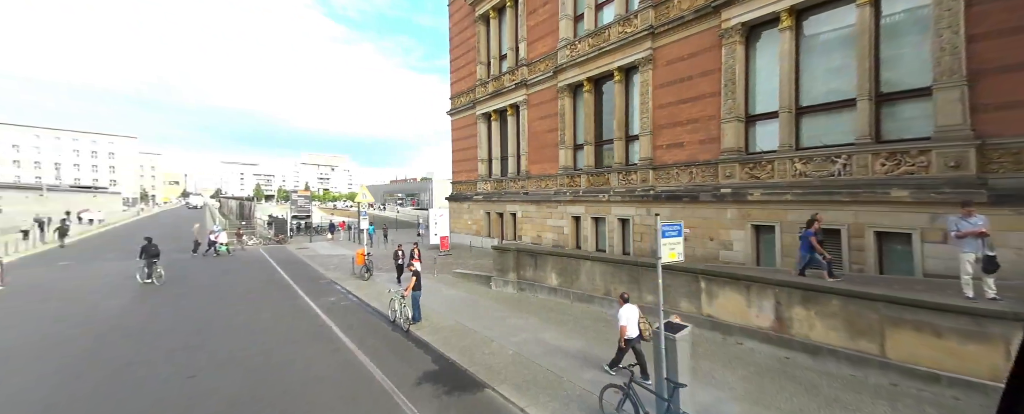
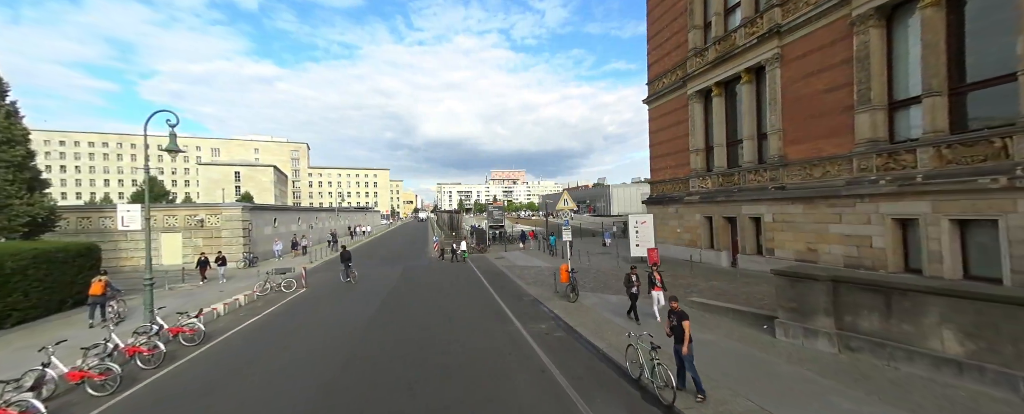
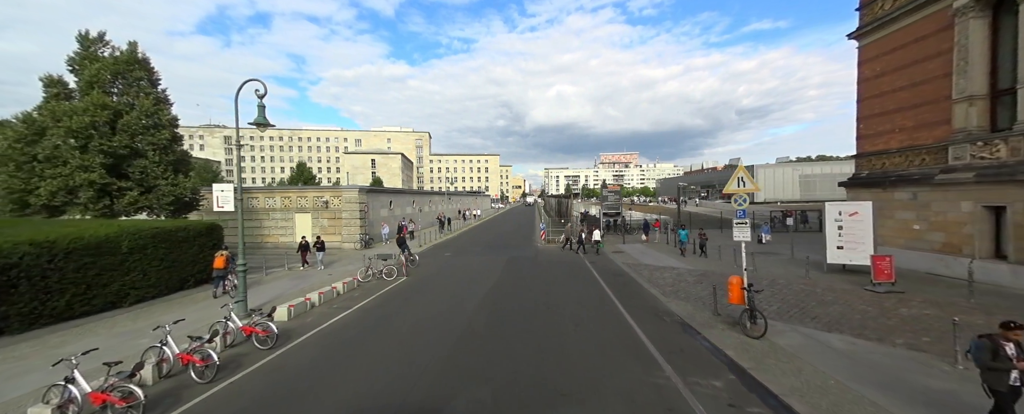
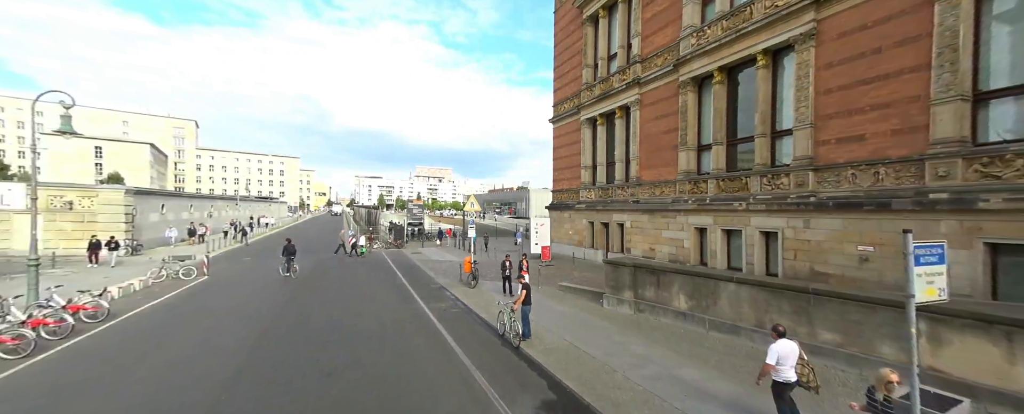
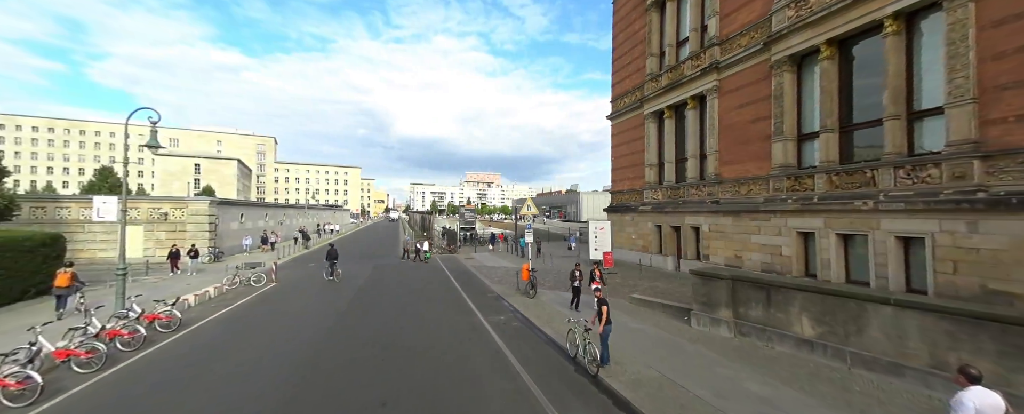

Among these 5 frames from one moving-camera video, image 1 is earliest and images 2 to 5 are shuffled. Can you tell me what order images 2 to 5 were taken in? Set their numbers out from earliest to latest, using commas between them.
4, 5, 2, 3
